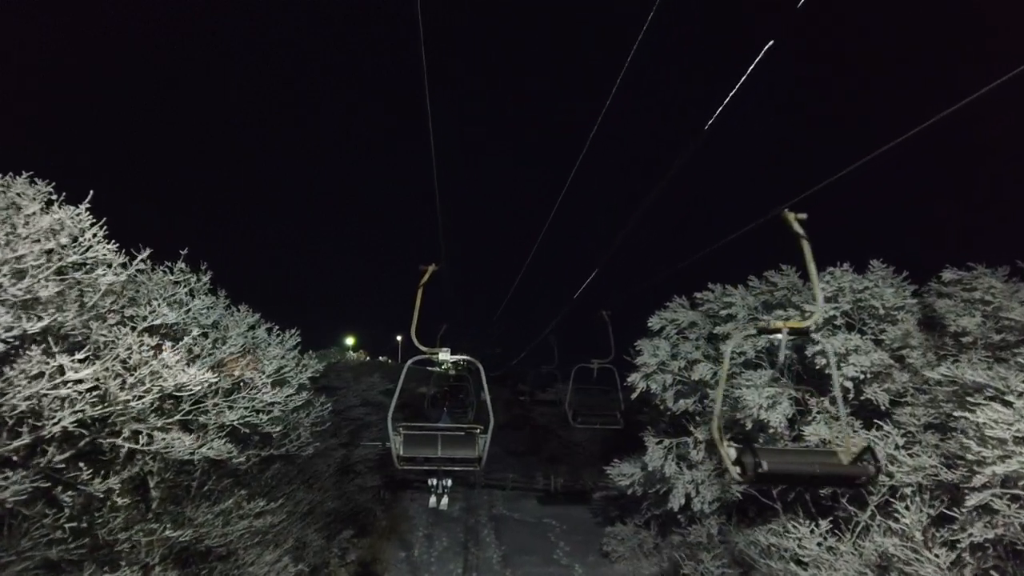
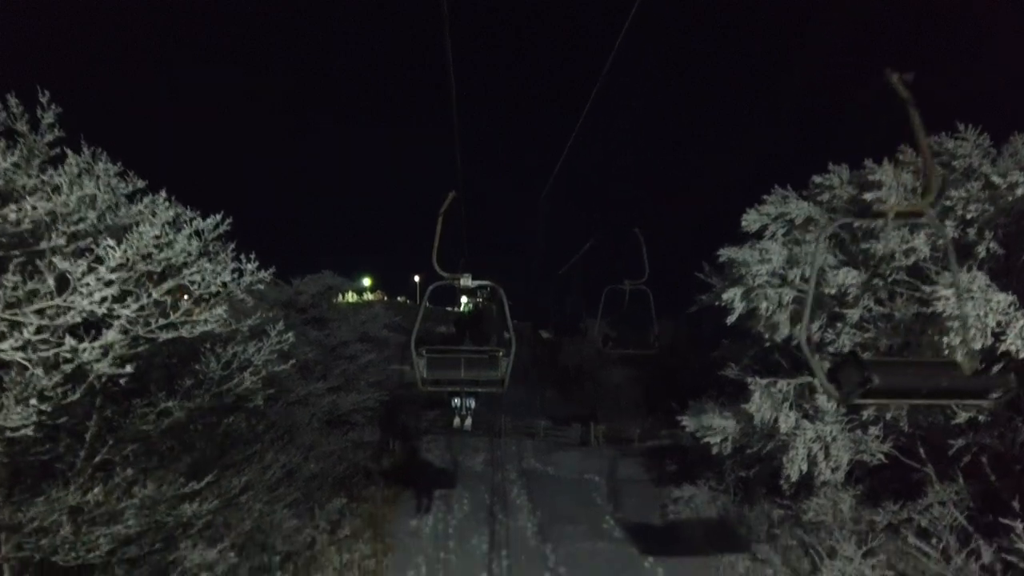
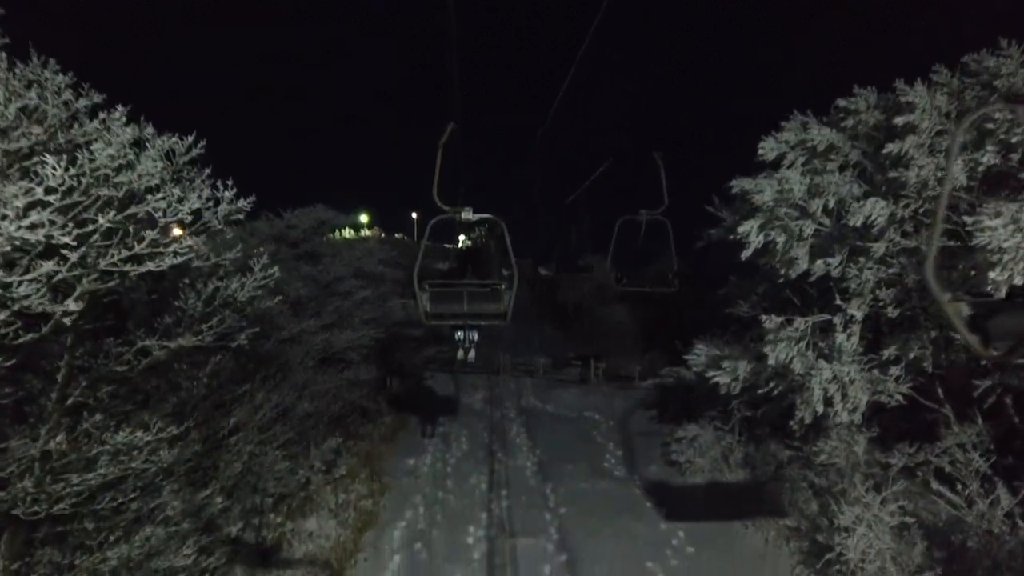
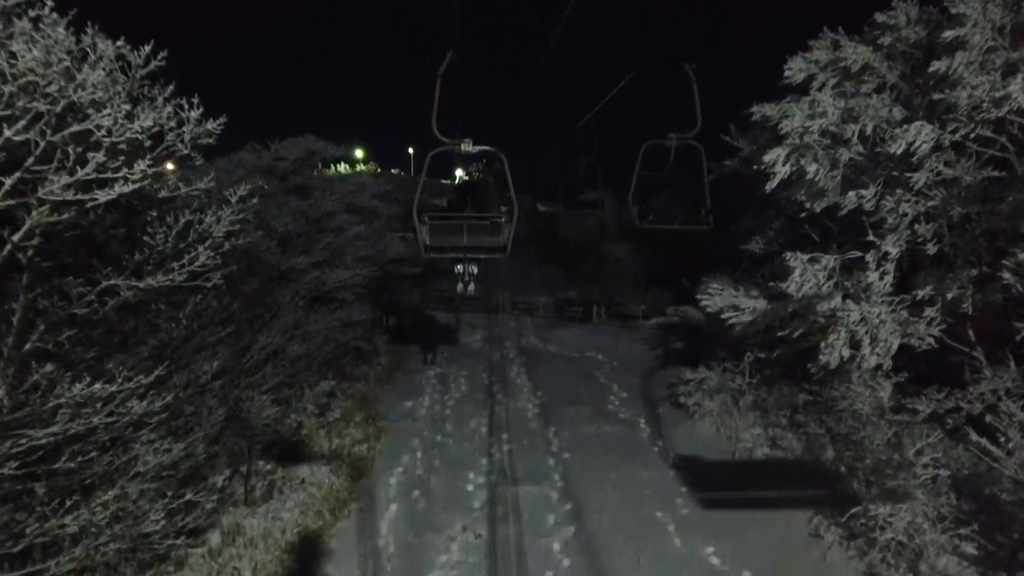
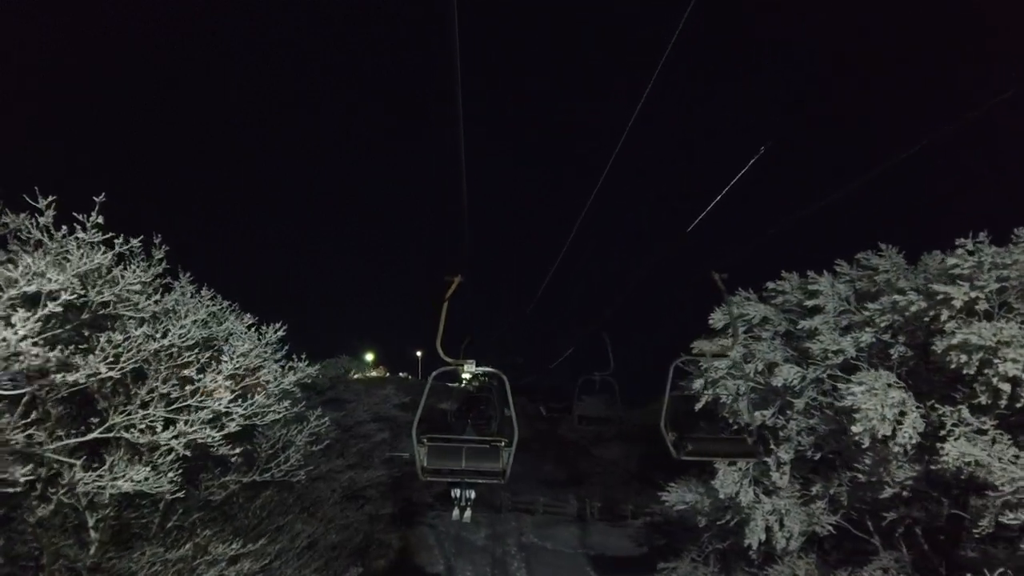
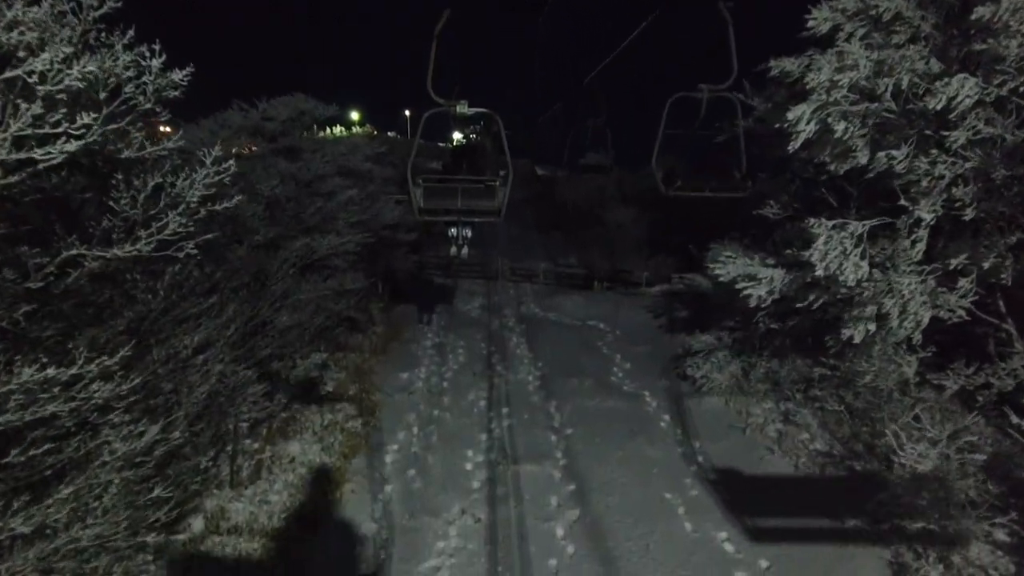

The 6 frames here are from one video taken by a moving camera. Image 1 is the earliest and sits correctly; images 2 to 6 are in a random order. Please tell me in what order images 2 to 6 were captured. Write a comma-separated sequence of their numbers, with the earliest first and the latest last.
5, 2, 3, 4, 6
